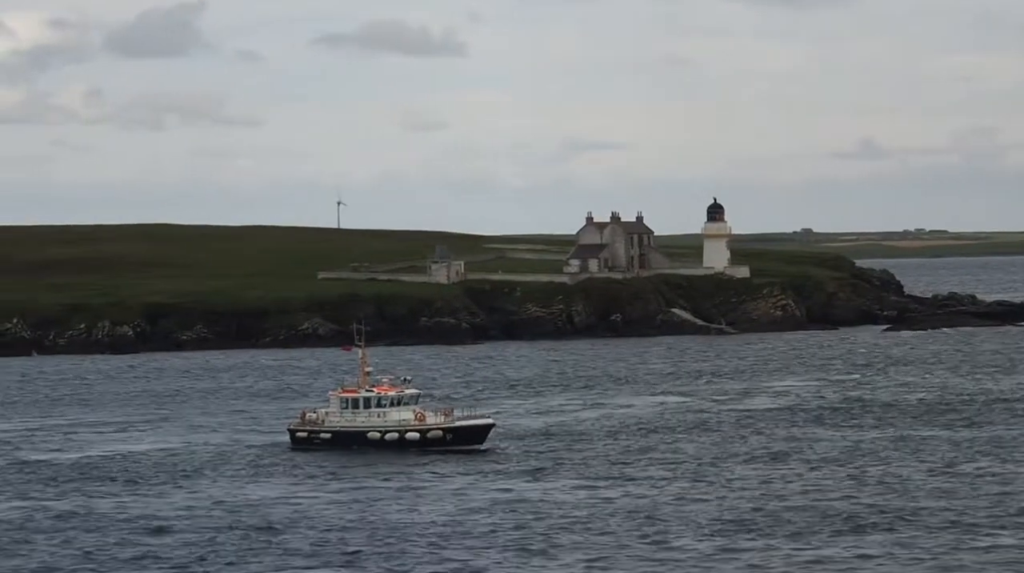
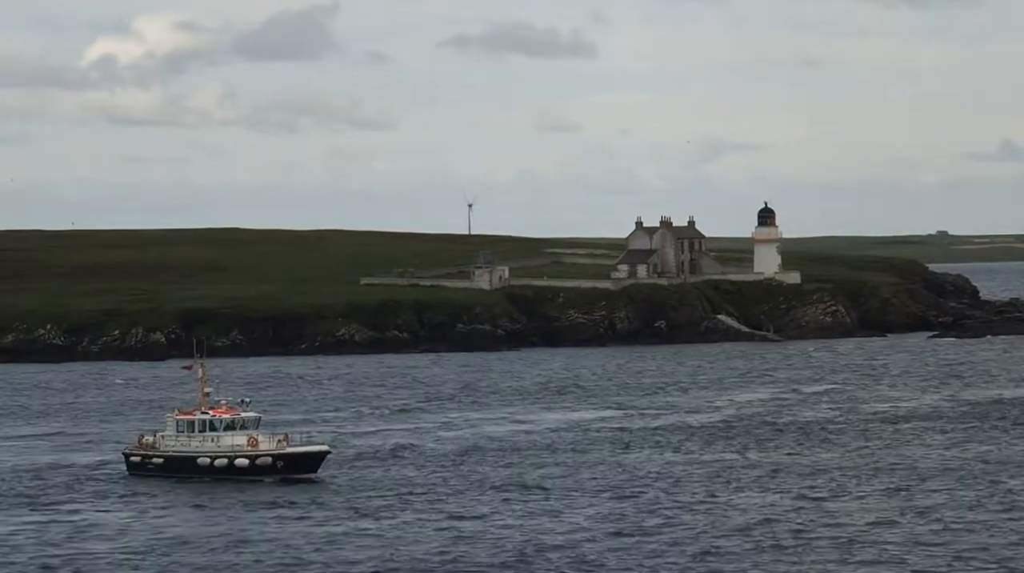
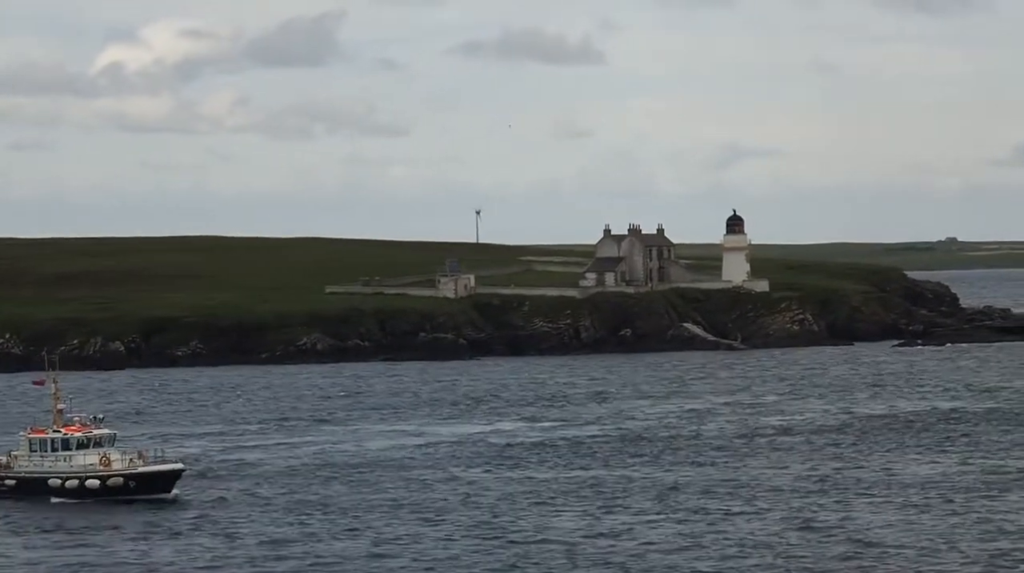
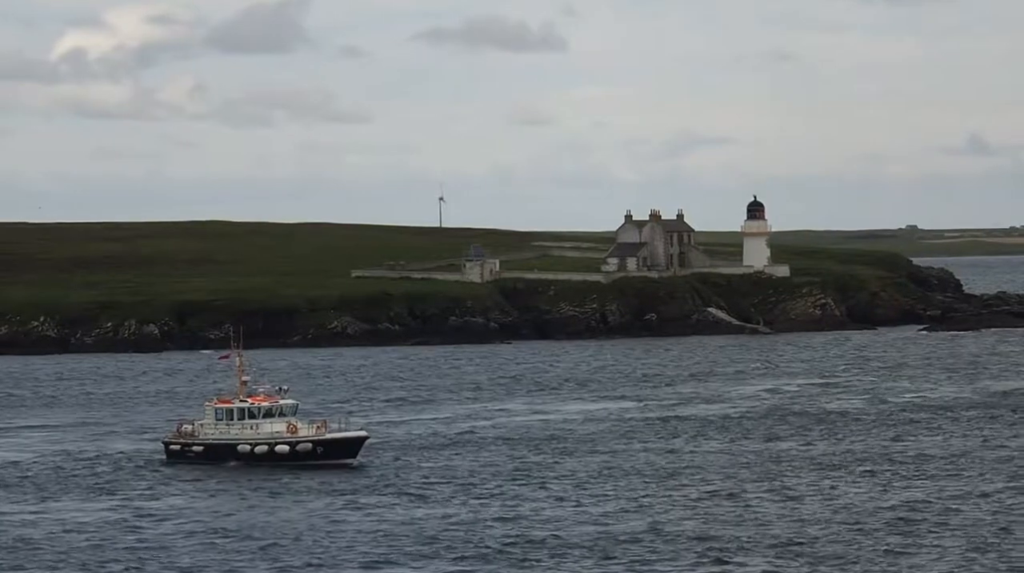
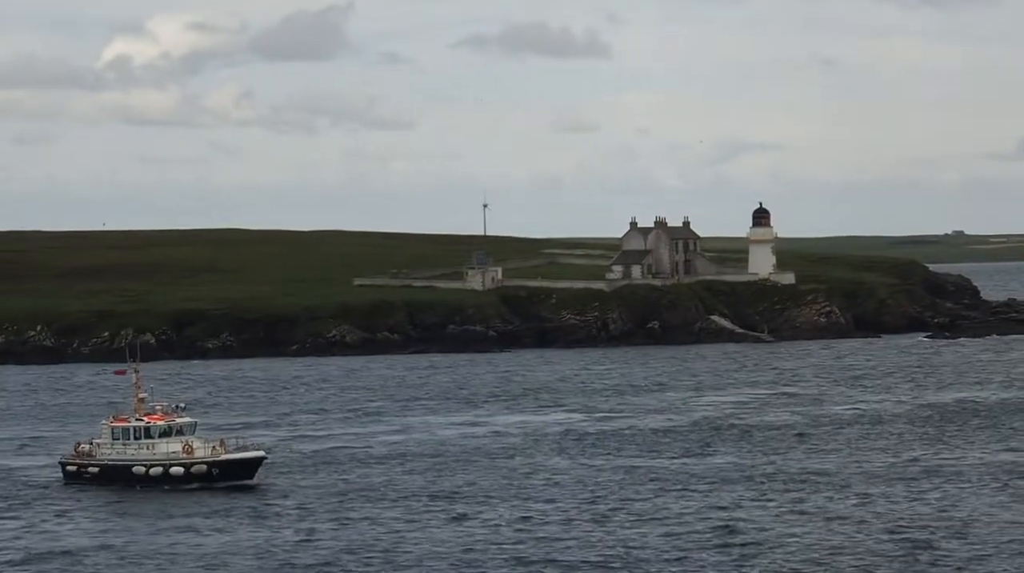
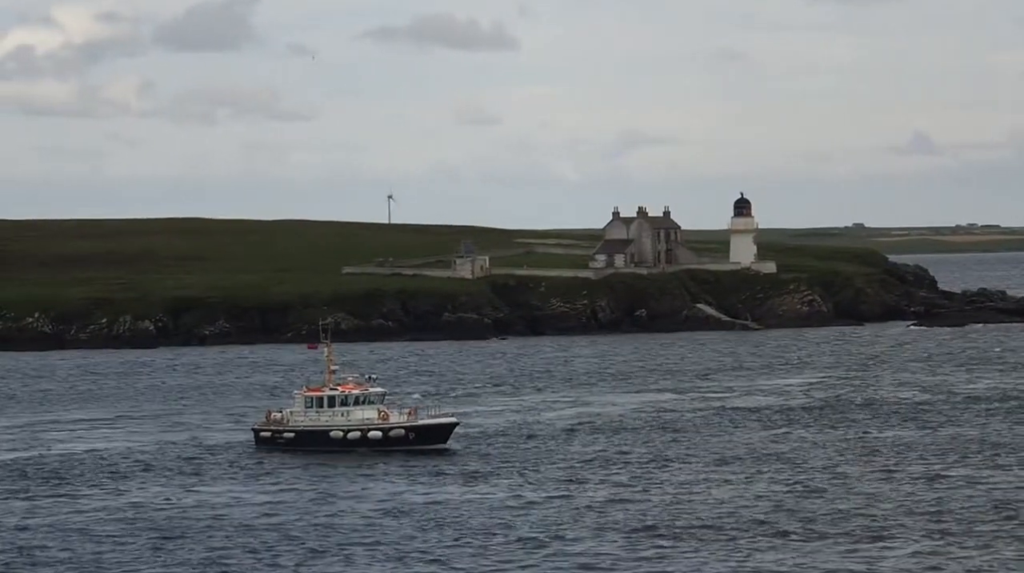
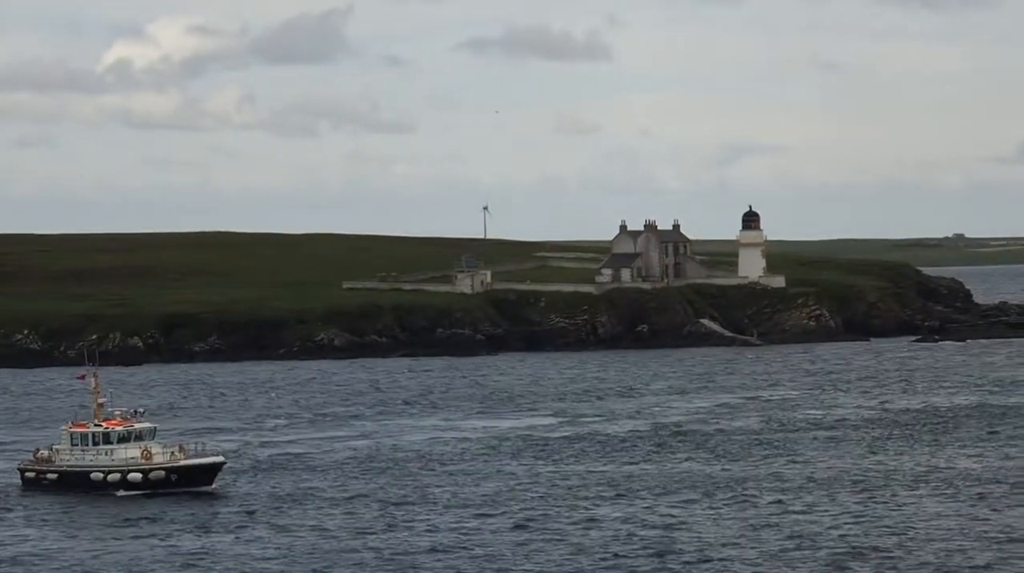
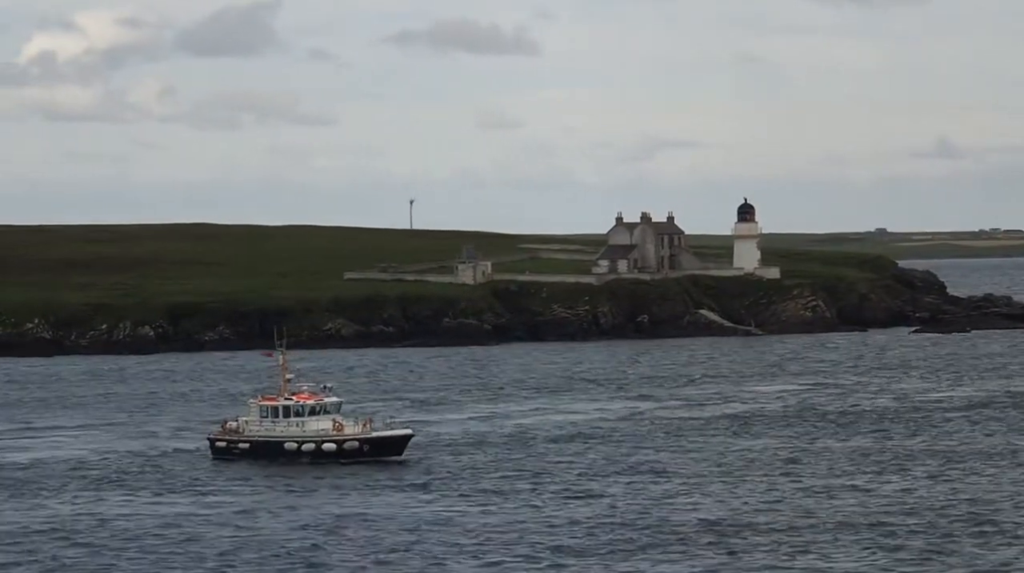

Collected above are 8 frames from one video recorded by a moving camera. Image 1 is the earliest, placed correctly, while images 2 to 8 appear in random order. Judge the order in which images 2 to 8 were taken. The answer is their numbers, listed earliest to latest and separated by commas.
6, 8, 4, 2, 5, 7, 3
